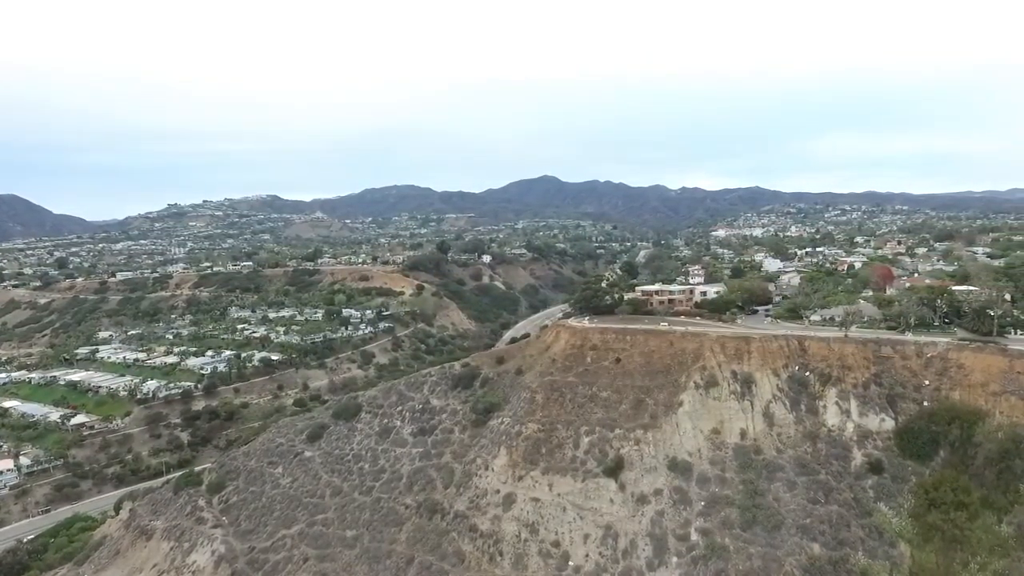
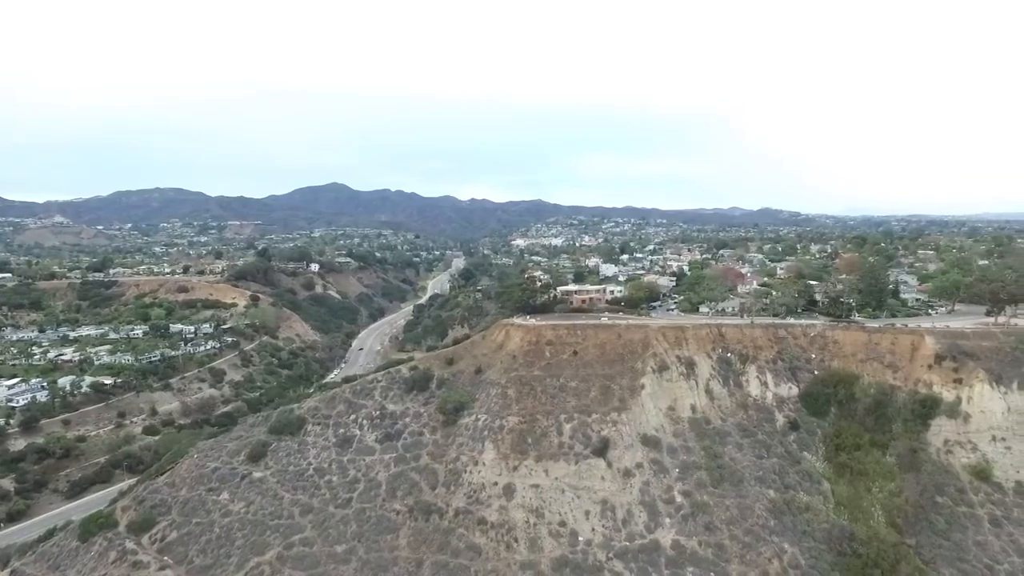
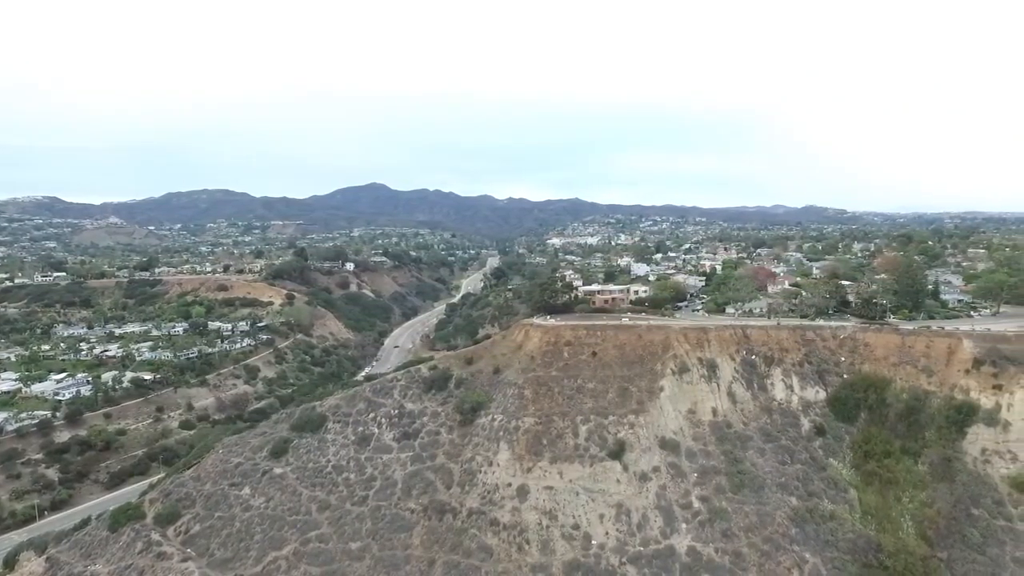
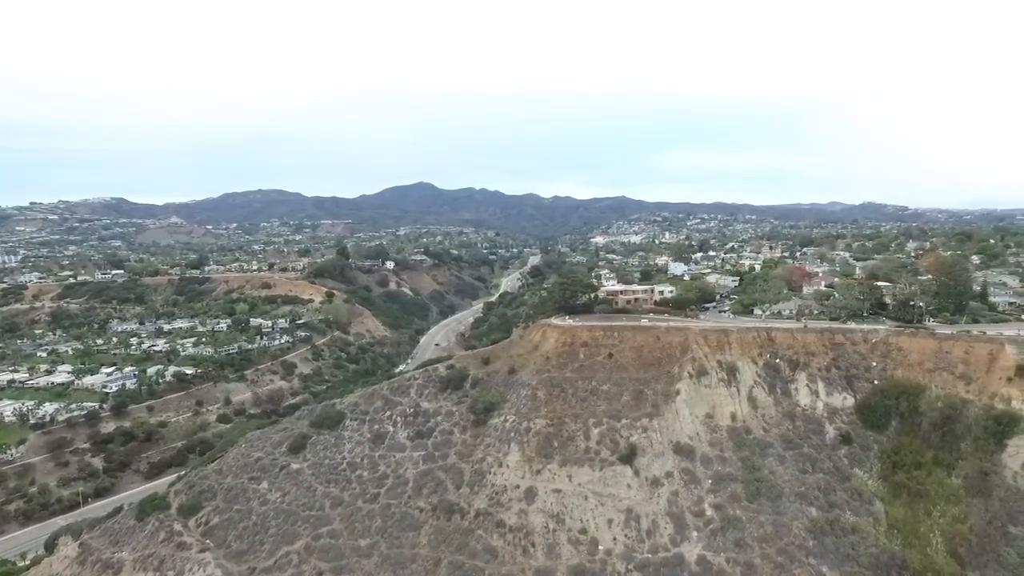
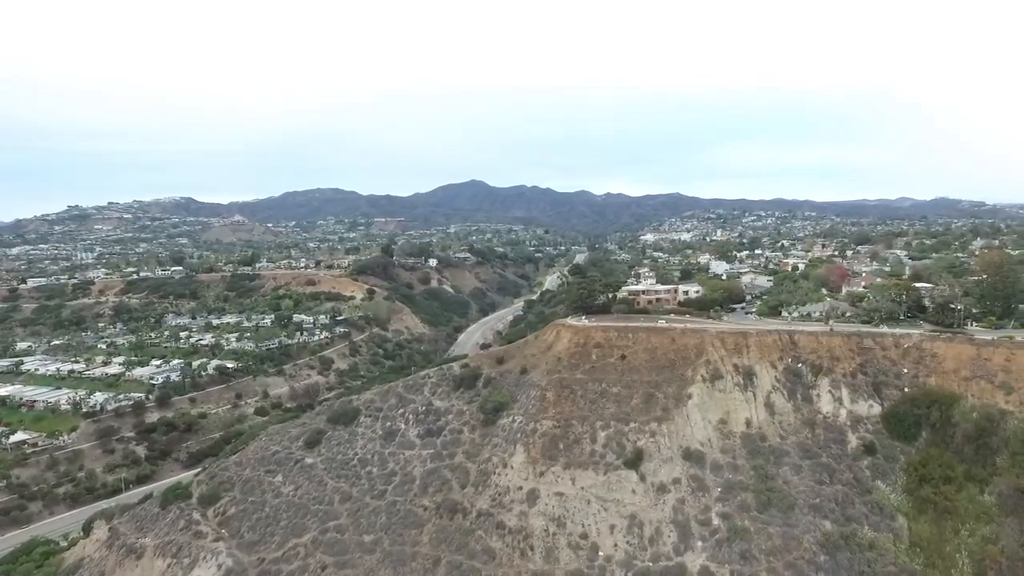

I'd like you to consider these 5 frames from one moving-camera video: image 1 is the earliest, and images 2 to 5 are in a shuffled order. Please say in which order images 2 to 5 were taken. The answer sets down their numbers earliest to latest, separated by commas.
5, 4, 3, 2
